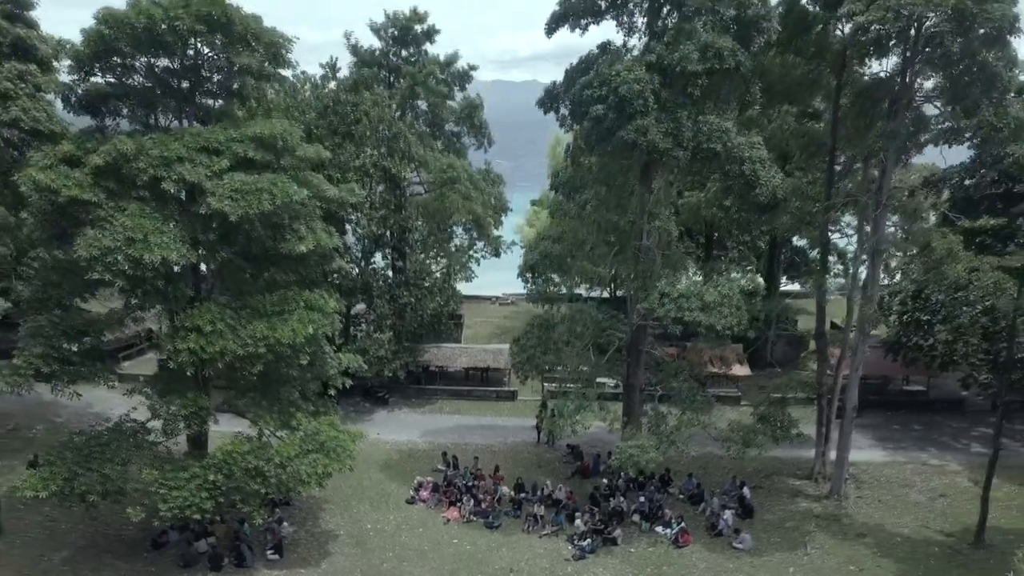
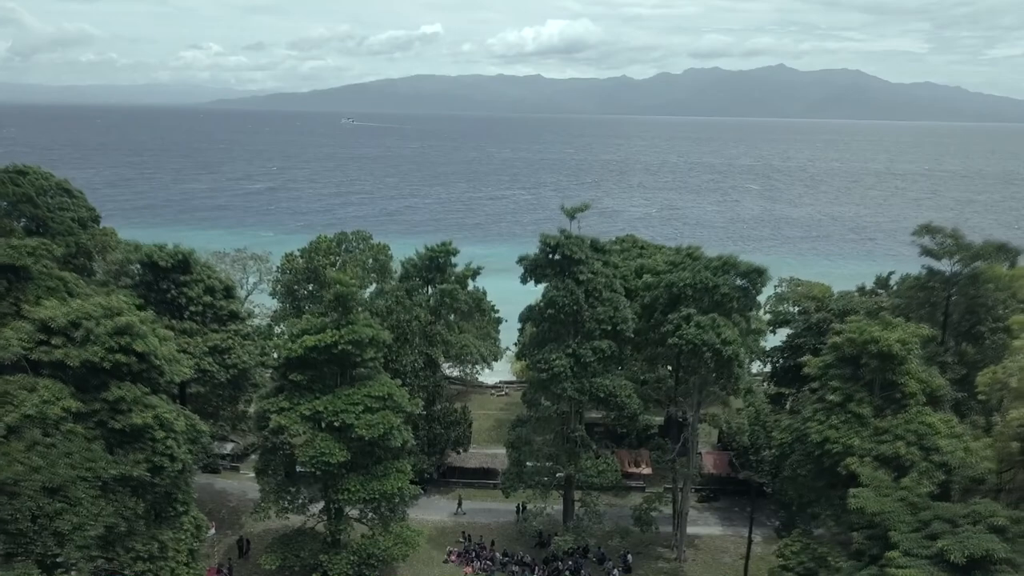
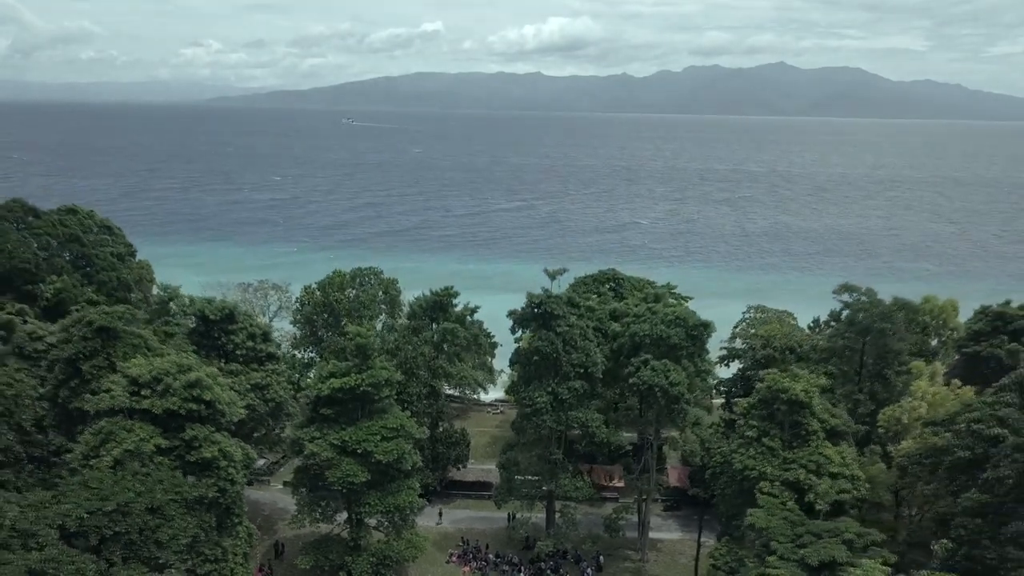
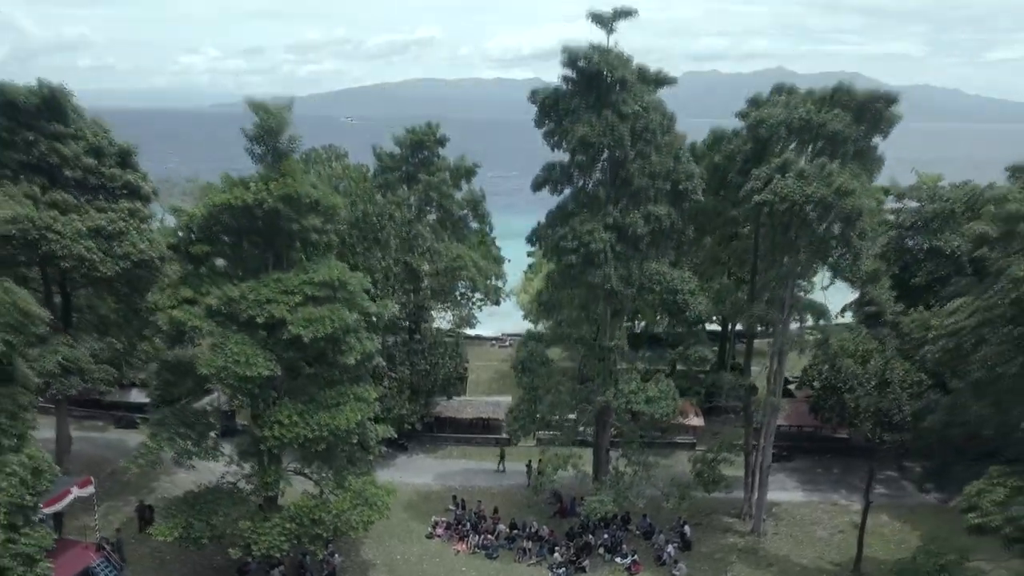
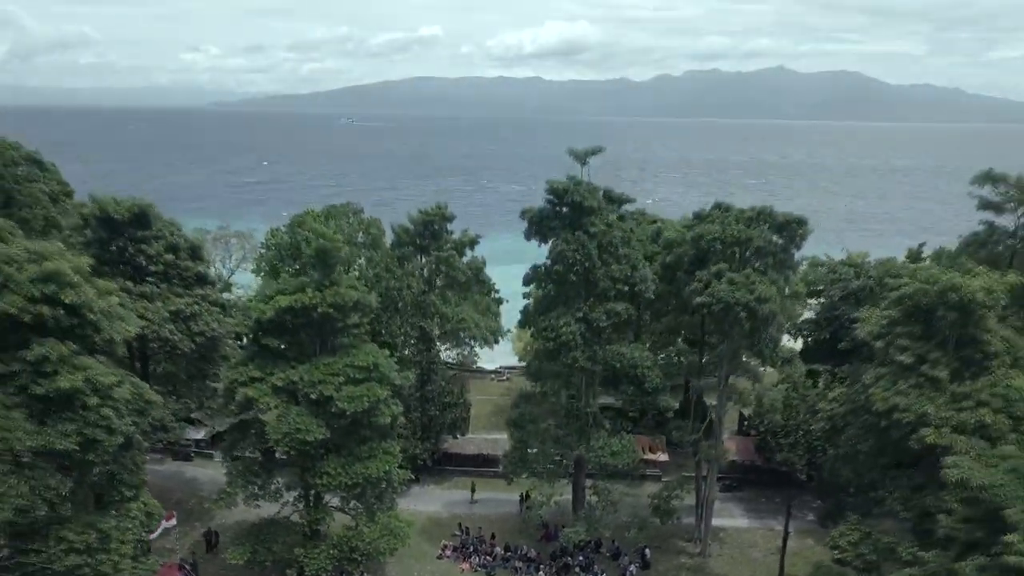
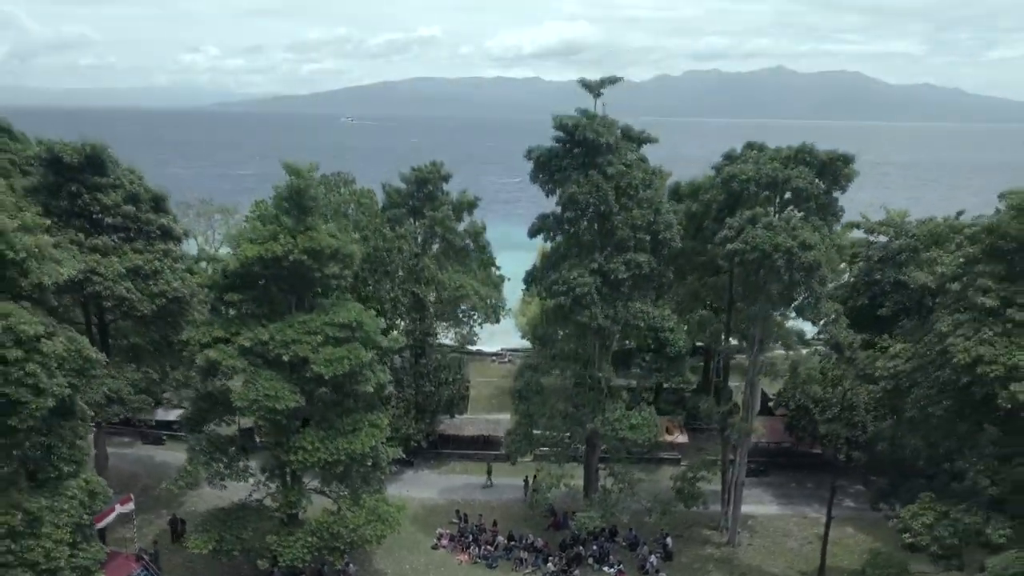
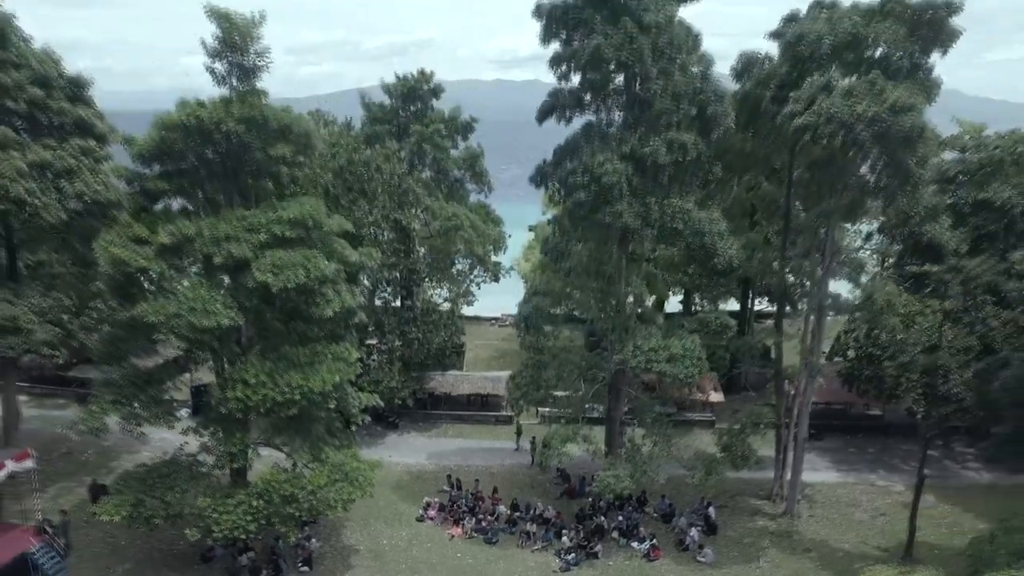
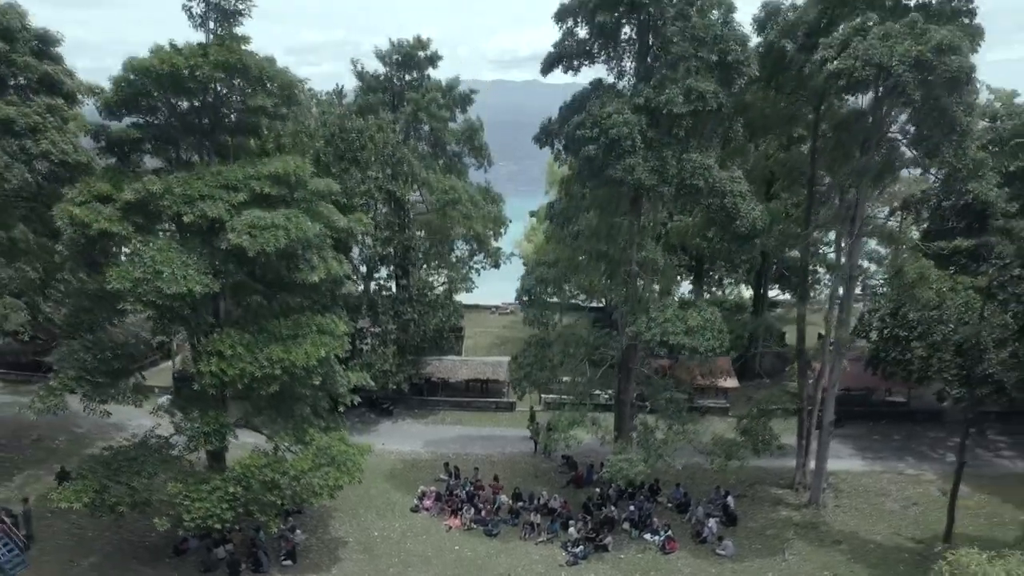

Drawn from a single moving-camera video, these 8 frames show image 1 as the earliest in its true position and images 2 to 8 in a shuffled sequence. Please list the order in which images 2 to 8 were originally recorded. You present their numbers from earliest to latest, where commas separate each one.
8, 7, 4, 6, 5, 2, 3
